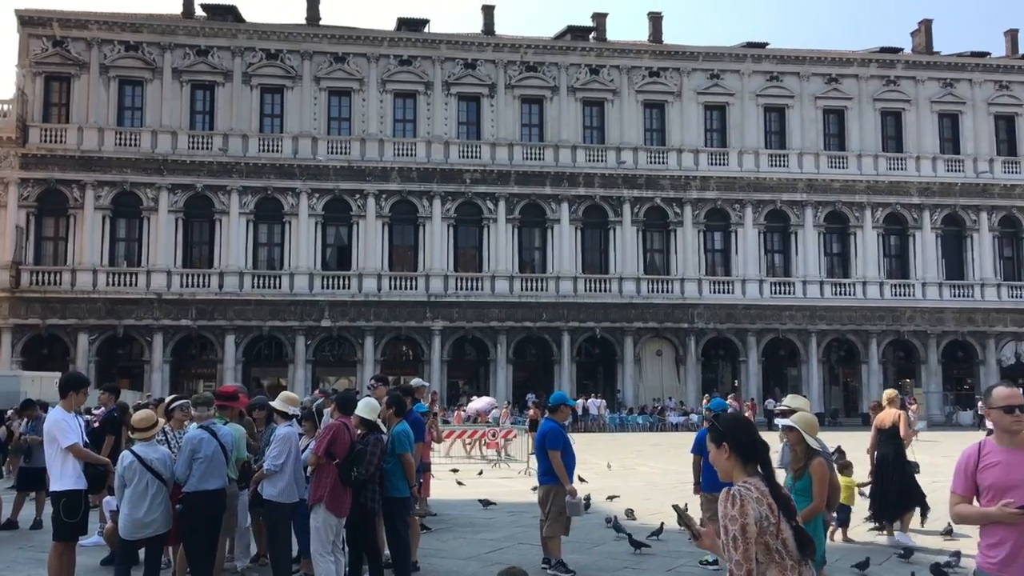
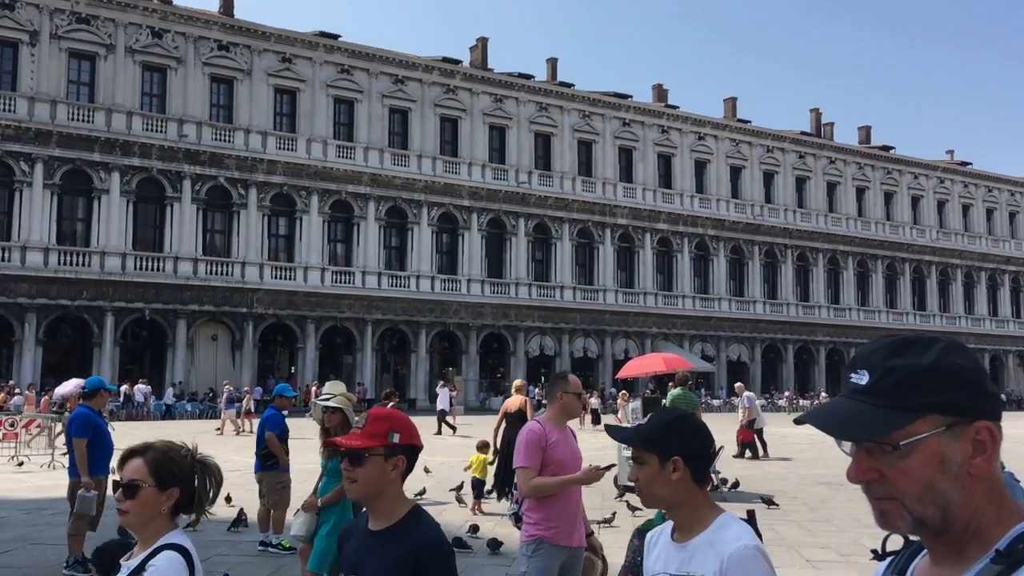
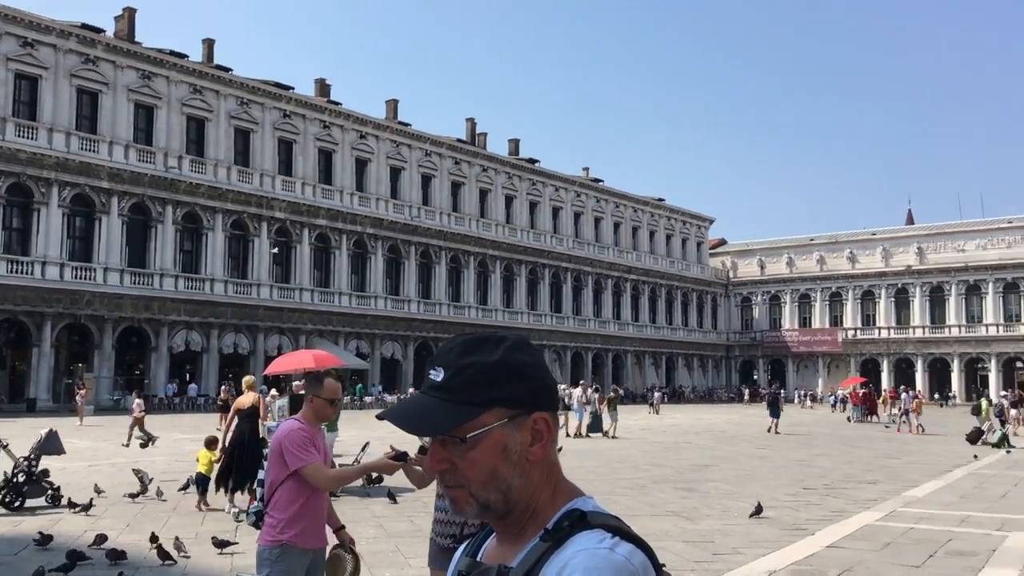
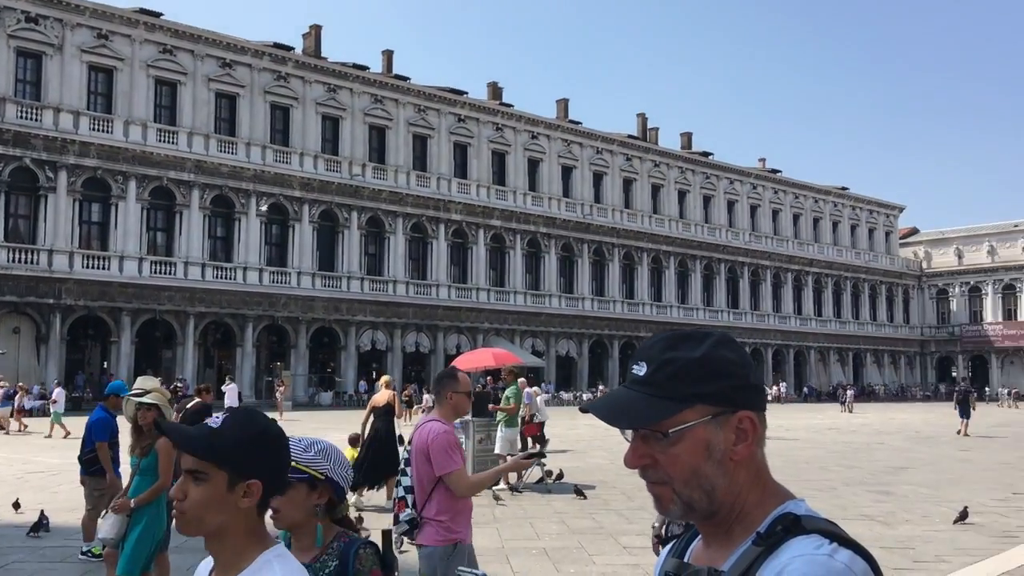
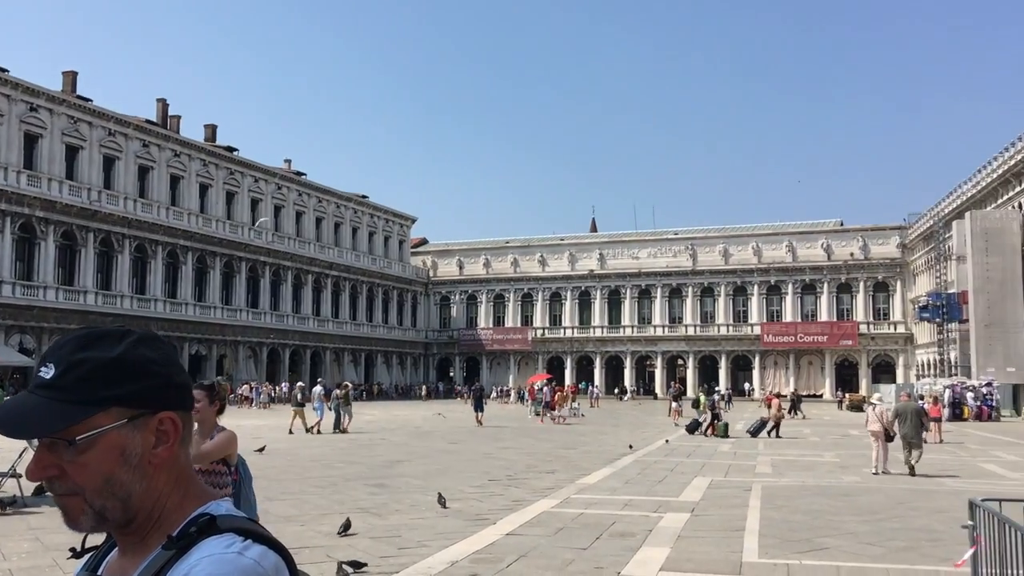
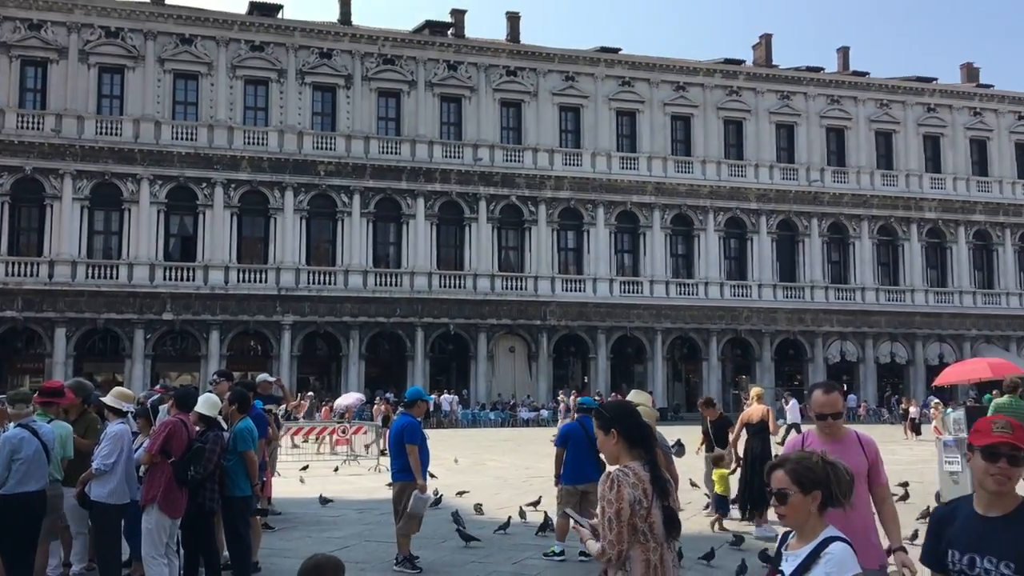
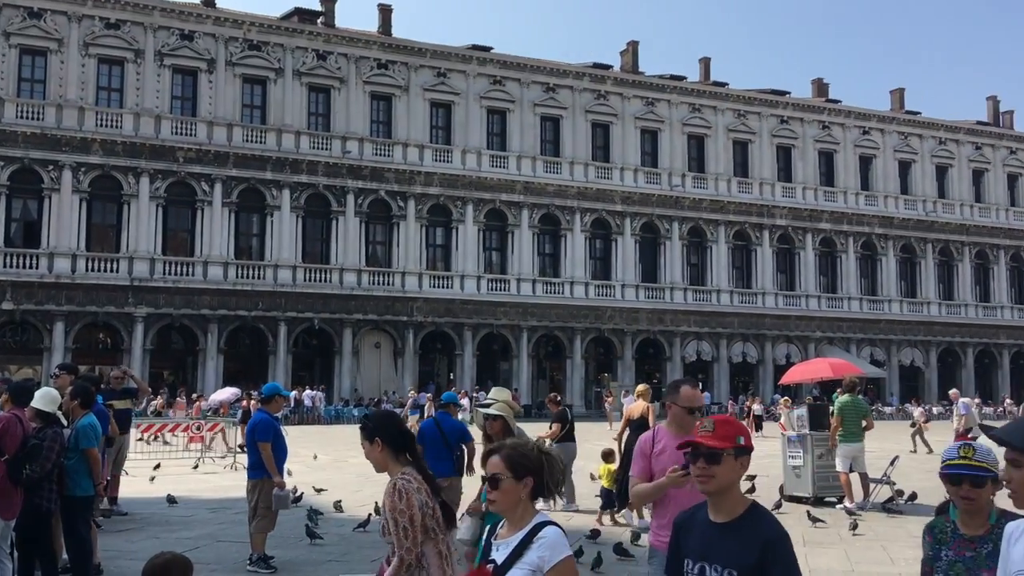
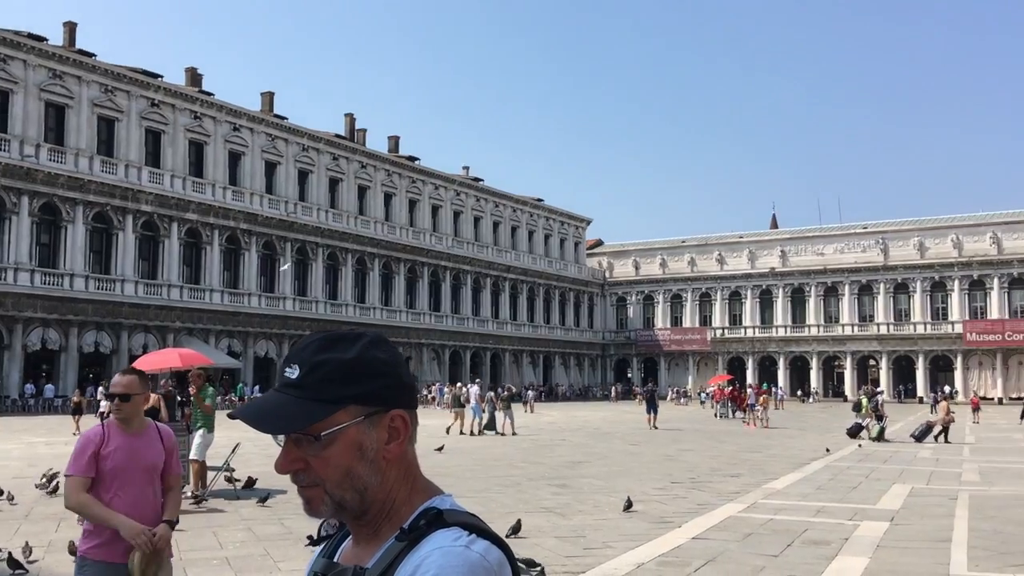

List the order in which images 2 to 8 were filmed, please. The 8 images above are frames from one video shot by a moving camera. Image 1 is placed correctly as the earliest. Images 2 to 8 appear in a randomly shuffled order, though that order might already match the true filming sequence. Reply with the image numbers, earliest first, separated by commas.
6, 7, 2, 4, 3, 8, 5
